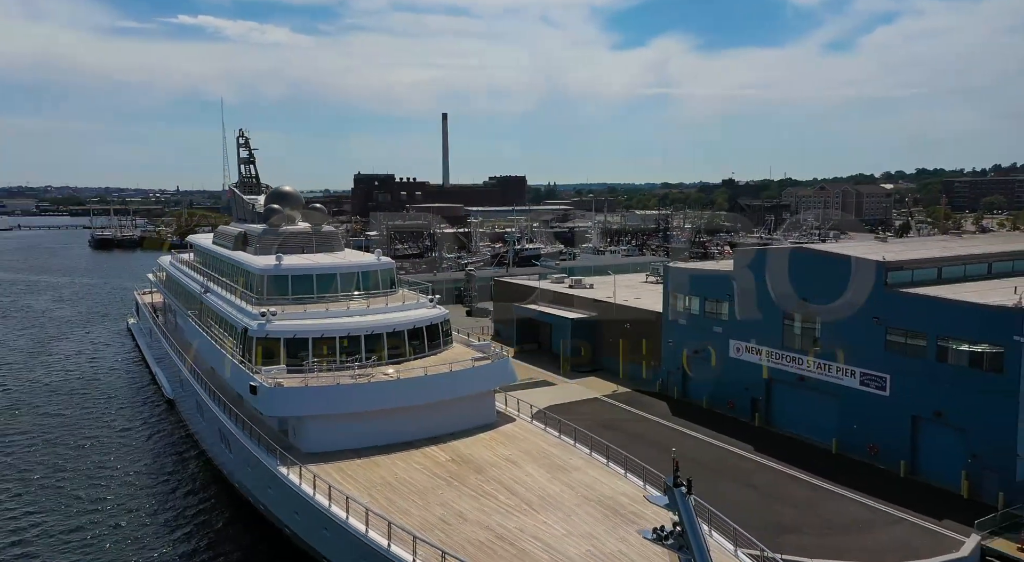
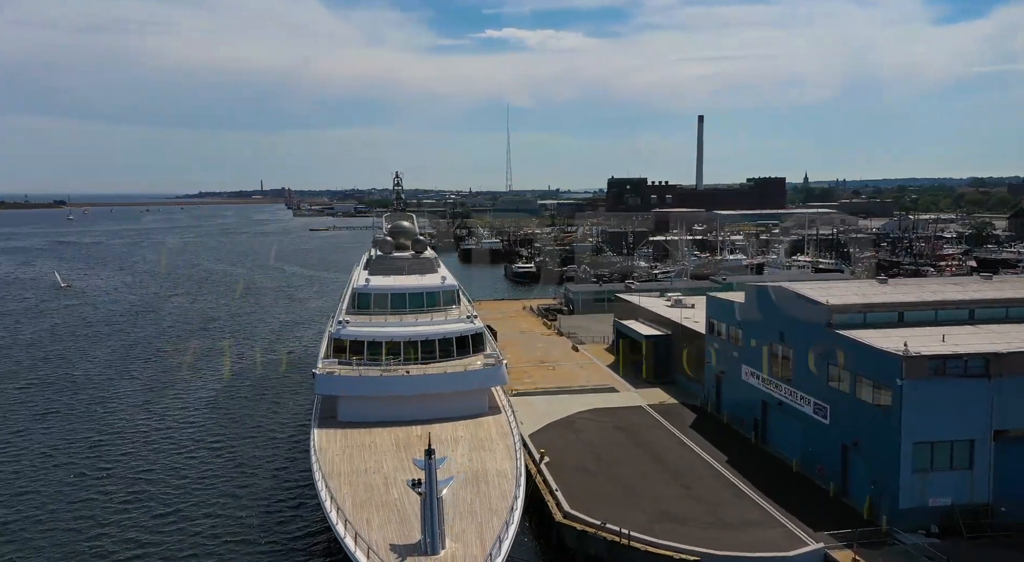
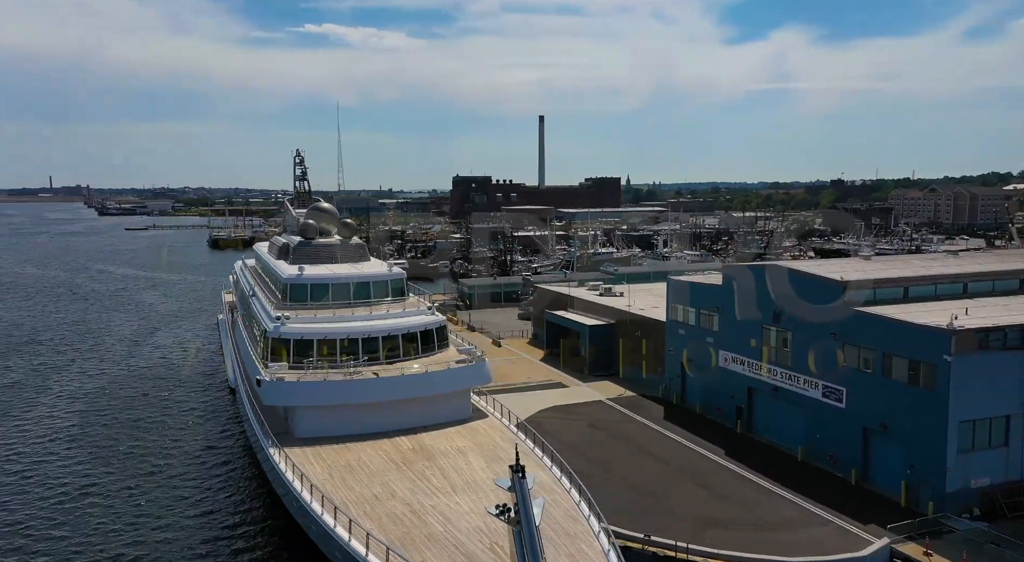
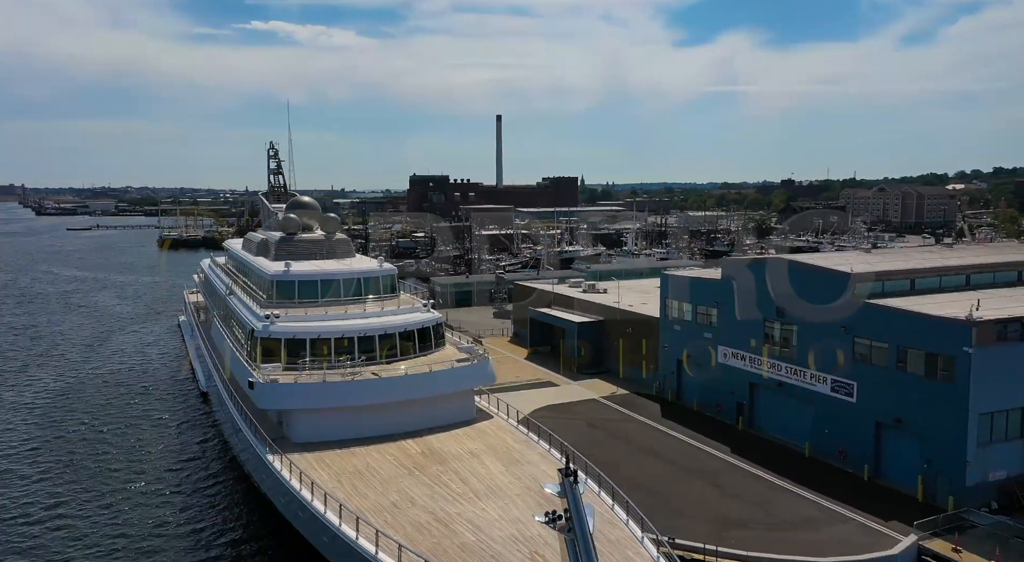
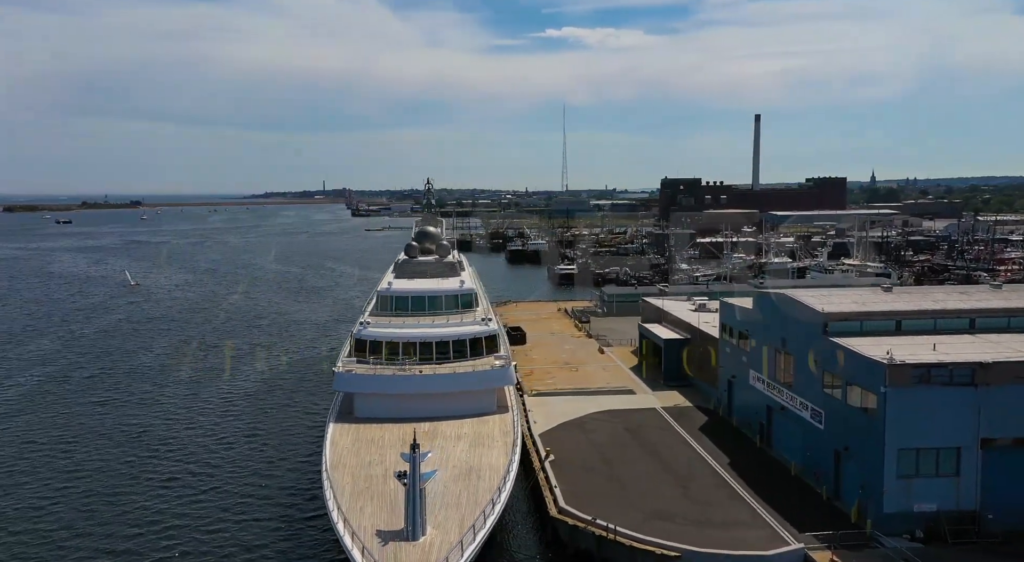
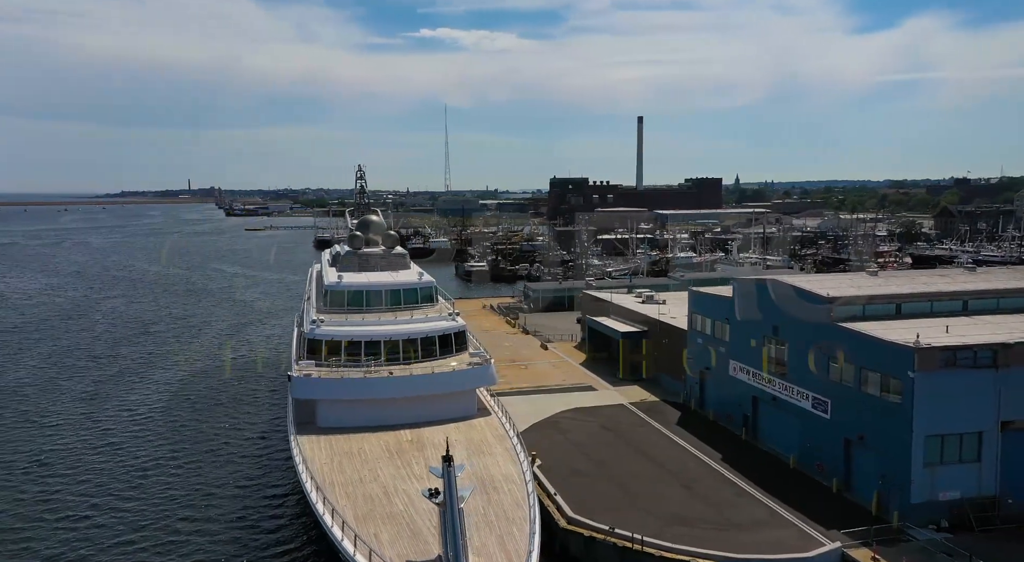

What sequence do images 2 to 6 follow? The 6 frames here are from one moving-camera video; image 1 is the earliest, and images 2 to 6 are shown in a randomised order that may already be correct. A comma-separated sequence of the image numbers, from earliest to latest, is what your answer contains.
4, 3, 6, 2, 5
